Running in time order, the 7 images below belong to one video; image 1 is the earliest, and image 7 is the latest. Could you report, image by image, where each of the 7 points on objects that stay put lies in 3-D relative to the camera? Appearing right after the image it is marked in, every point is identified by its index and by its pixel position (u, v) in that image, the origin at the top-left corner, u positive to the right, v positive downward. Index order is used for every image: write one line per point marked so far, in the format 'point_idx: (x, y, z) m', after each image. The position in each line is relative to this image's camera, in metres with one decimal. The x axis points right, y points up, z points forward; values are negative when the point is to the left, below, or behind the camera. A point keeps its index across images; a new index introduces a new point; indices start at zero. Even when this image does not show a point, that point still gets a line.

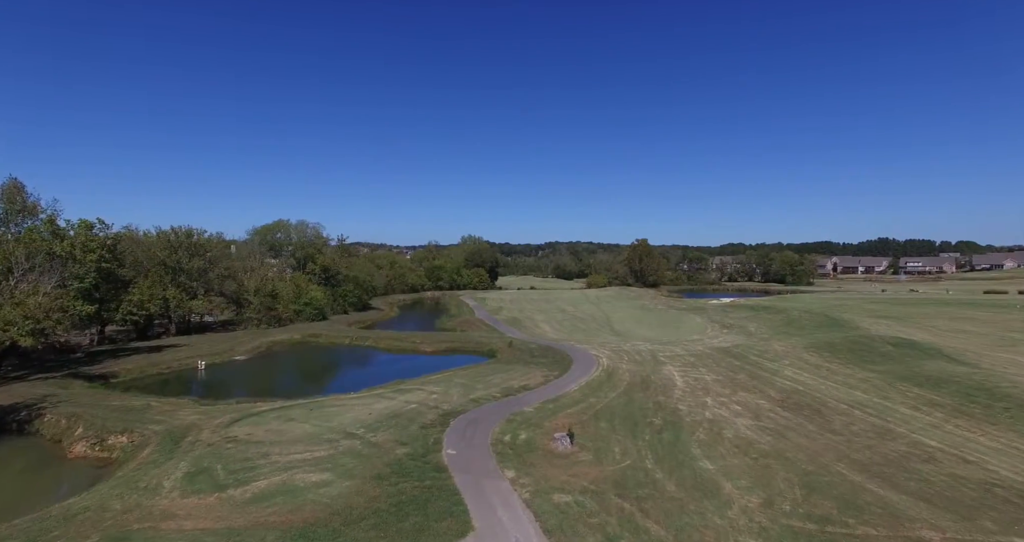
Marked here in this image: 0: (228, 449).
0: (-9.1, -5.7, +17.8) m
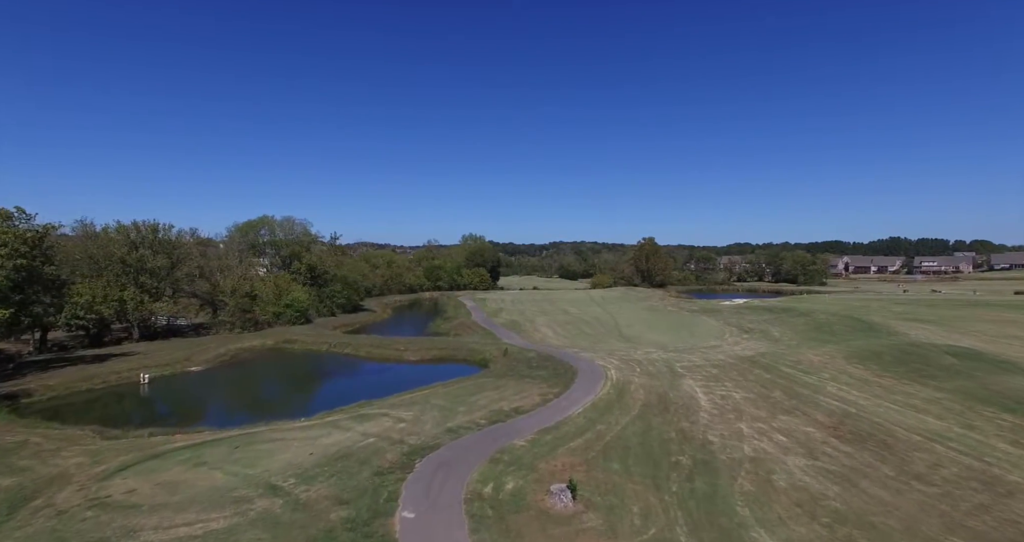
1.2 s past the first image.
0: (-9.6, -5.6, +12.5) m
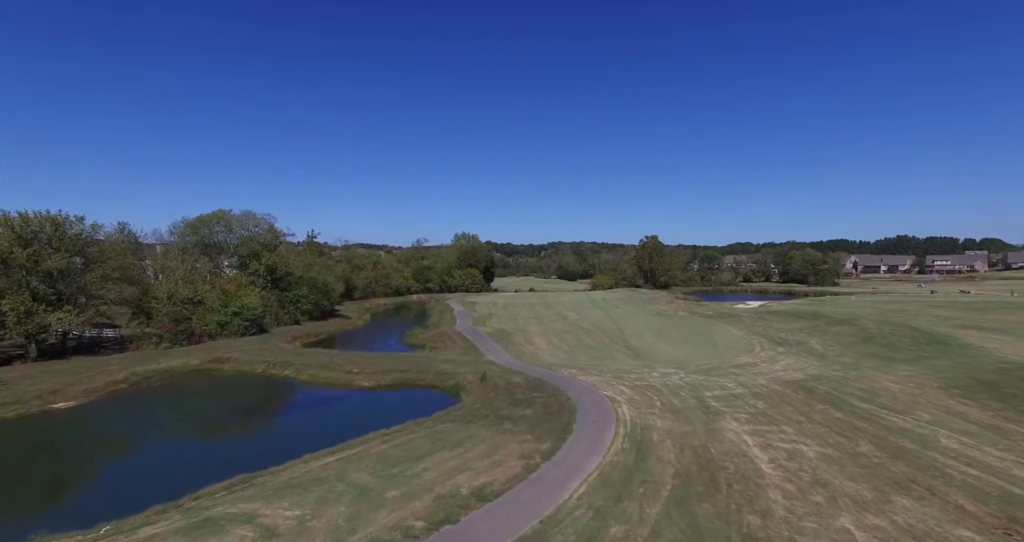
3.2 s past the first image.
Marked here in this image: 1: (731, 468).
0: (-10.7, -5.6, +3.2) m
1: (+7.4, -6.6, +18.8) m
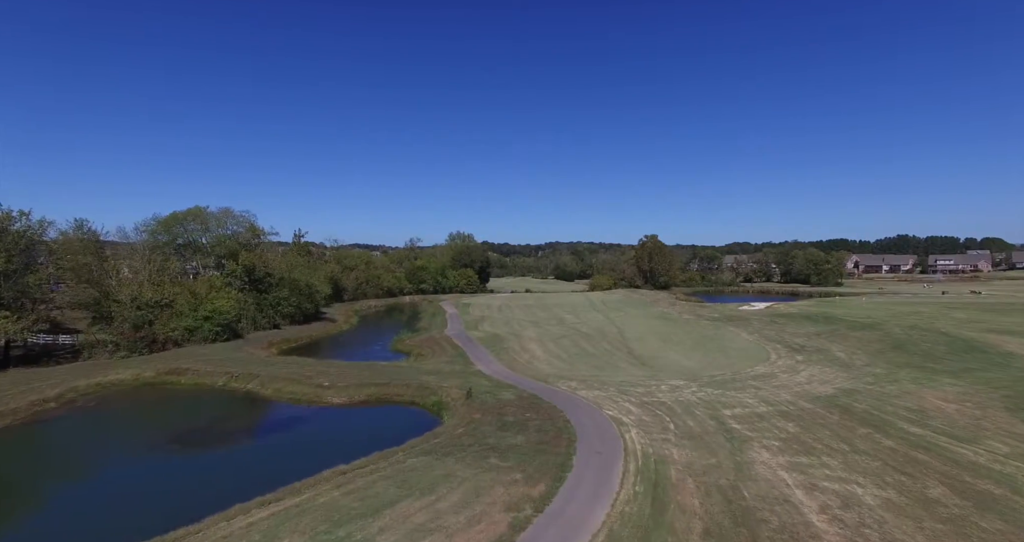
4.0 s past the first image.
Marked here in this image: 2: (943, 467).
0: (-11.0, -5.6, -0.8) m
1: (+7.0, -6.6, +14.9) m
2: (+13.6, -6.3, +17.6) m
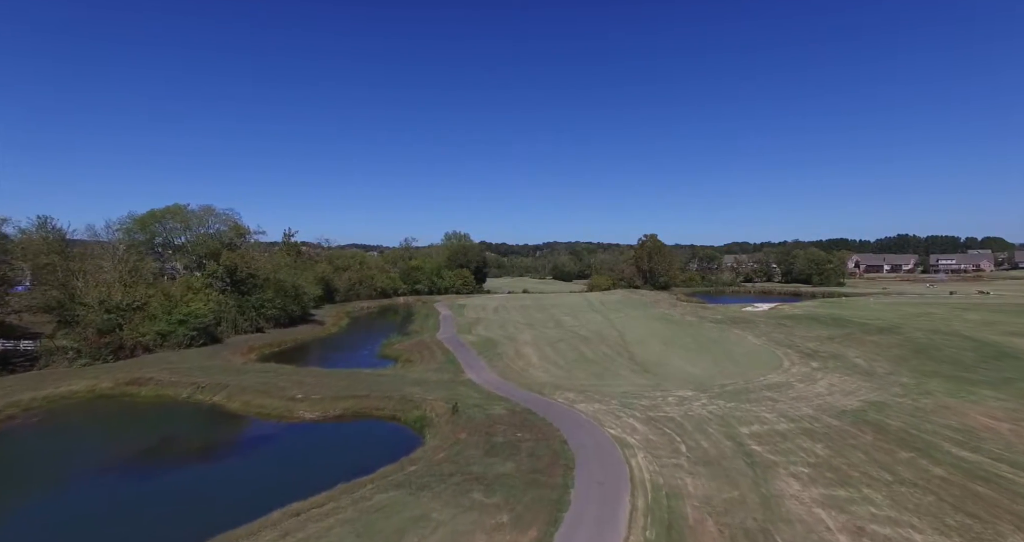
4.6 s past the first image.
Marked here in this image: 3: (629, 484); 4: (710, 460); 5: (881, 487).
0: (-11.3, -5.7, -3.7) m
1: (+6.6, -6.6, +12.0) m
2: (+13.2, -6.3, +14.8) m
3: (+3.6, -6.5, +17.0) m
4: (+6.9, -6.5, +19.5) m
5: (+11.1, -6.5, +16.7) m
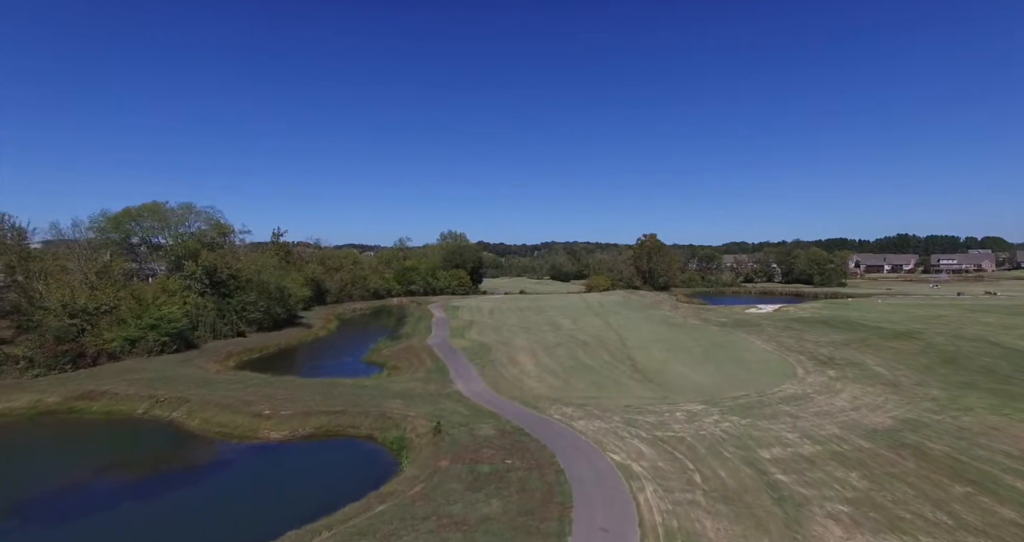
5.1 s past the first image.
0: (-11.6, -5.8, -6.6) m
1: (+6.2, -6.7, +9.2) m
2: (+12.9, -6.4, +12.0) m
3: (+3.2, -6.6, +14.2) m
4: (+6.5, -6.6, +16.7) m
5: (+10.7, -6.6, +13.9) m
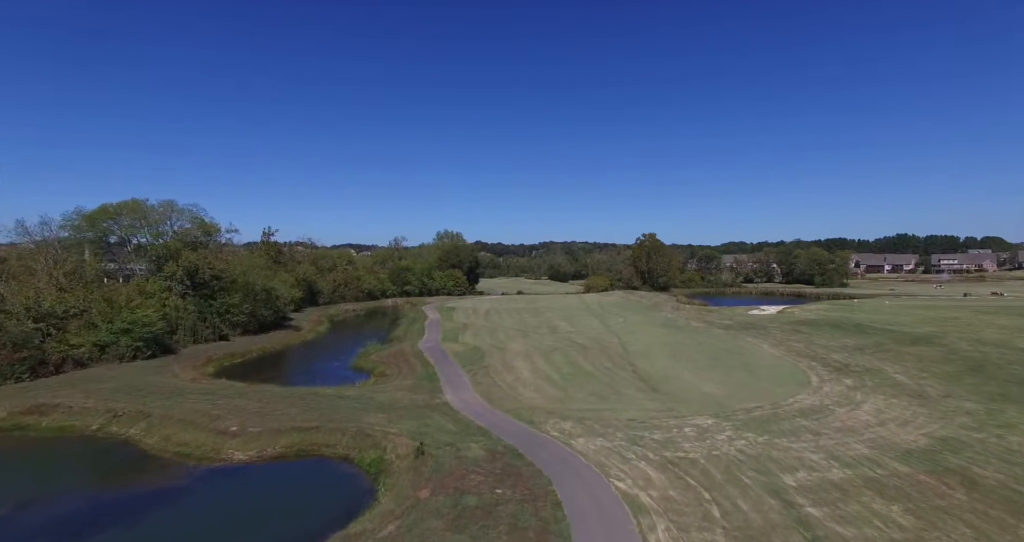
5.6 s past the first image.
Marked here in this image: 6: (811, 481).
0: (-11.8, -5.8, -9.0) m
1: (+6.0, -6.8, +6.9) m
2: (+12.6, -6.4, +9.7) m
3: (+2.9, -6.6, +11.8) m
4: (+6.3, -6.7, +14.3) m
5: (+10.4, -6.6, +11.6) m
6: (+9.7, -6.7, +18.0) m
